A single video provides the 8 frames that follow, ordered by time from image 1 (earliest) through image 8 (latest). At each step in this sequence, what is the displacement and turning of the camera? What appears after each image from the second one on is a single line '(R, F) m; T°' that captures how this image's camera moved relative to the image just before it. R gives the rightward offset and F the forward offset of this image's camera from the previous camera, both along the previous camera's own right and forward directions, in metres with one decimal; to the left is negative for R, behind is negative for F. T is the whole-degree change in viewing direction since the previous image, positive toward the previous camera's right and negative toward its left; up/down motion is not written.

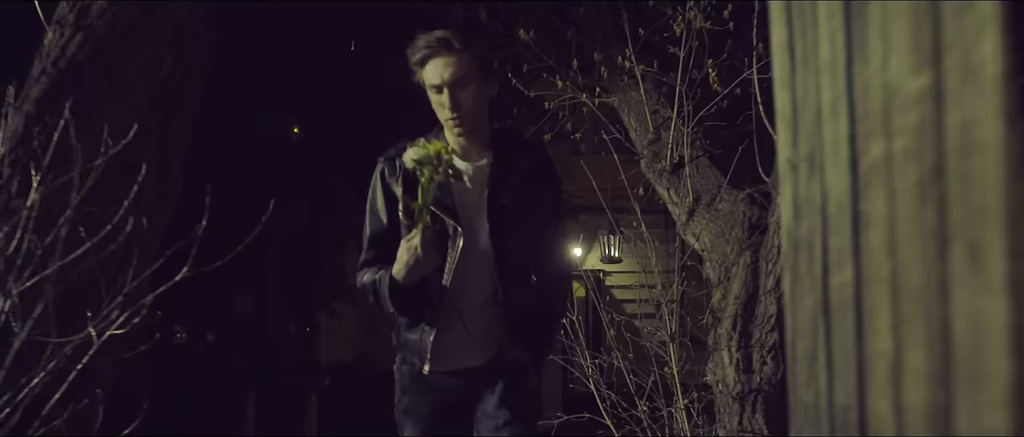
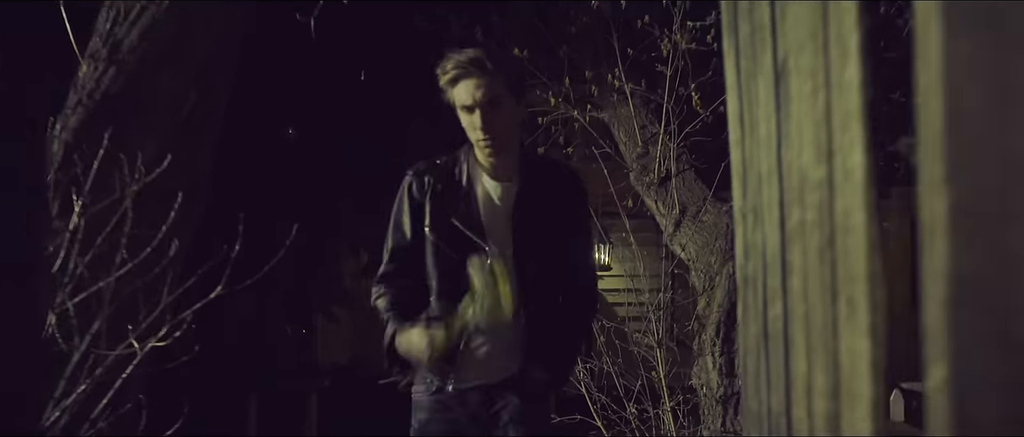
(0.0, -0.4) m; 0°
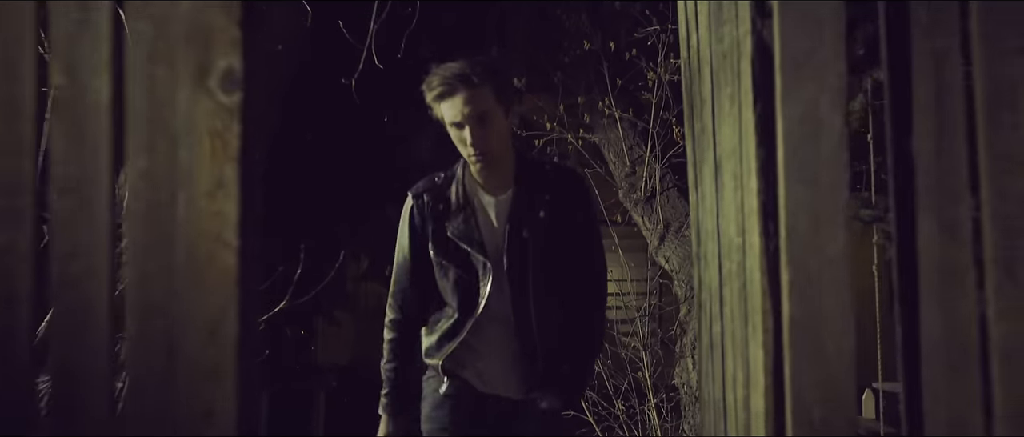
(-0.1, -0.8) m; +1°
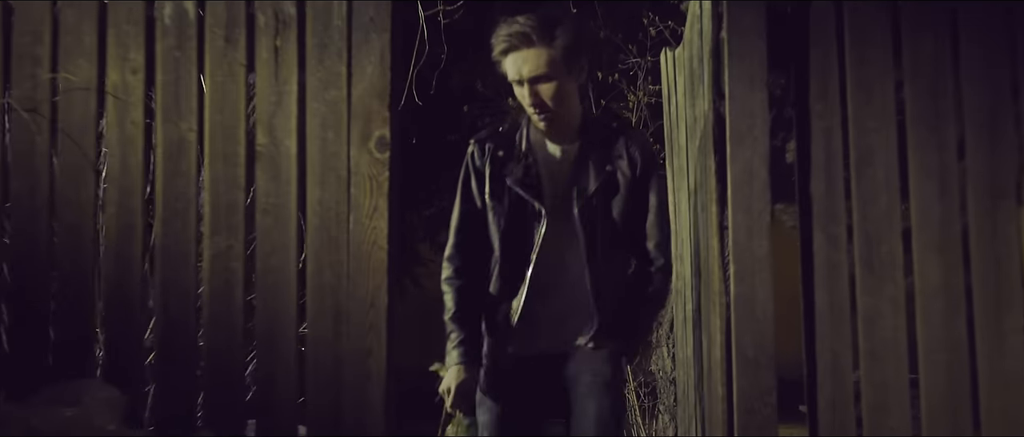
(-0.2, -1.1) m; +2°
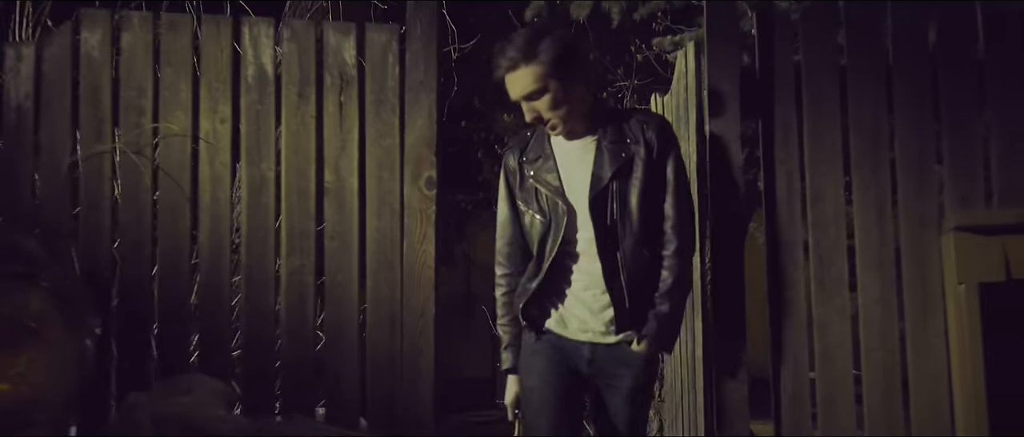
(-0.2, -0.7) m; +1°
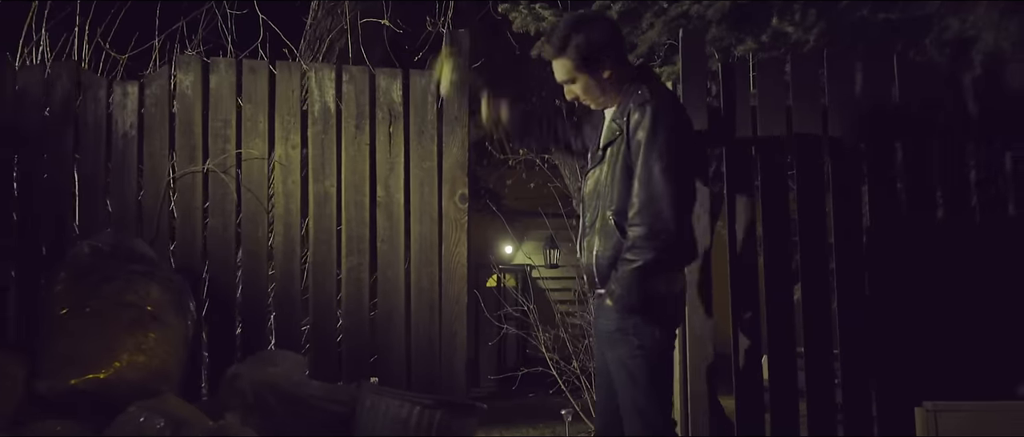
(-0.2, -0.9) m; +2°
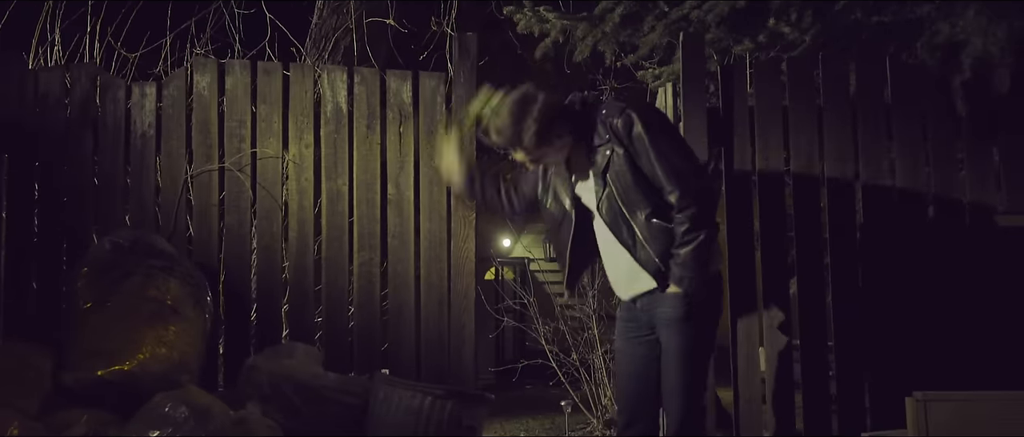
(-0.1, -0.2) m; 0°
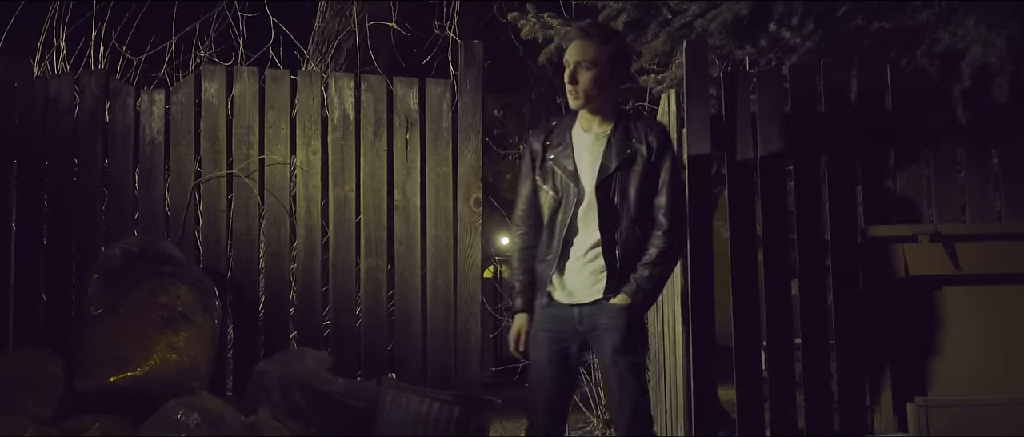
(0.0, -0.1) m; 0°
